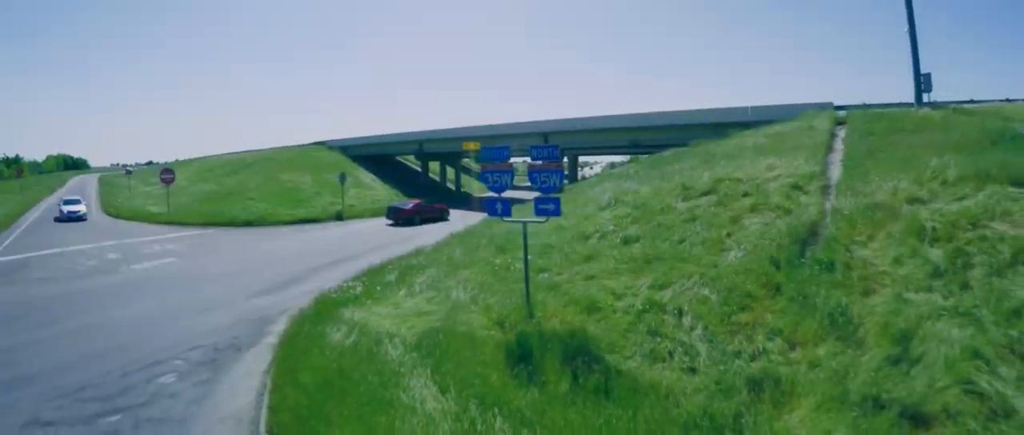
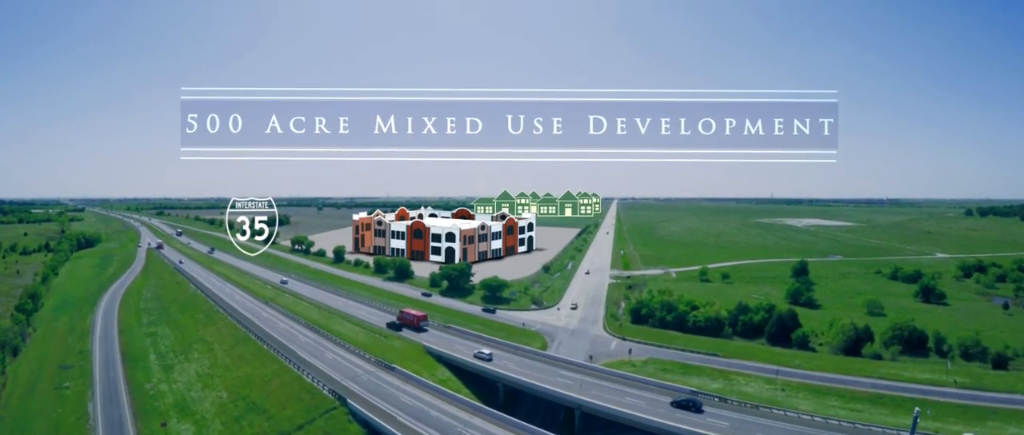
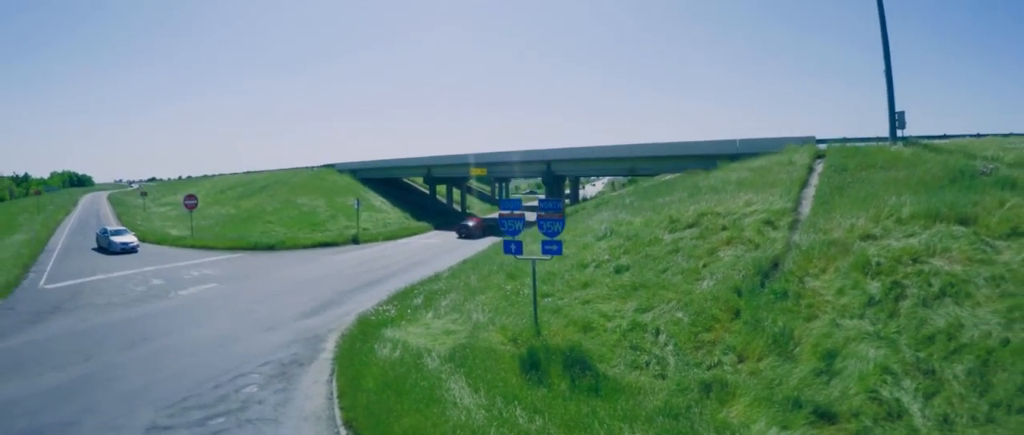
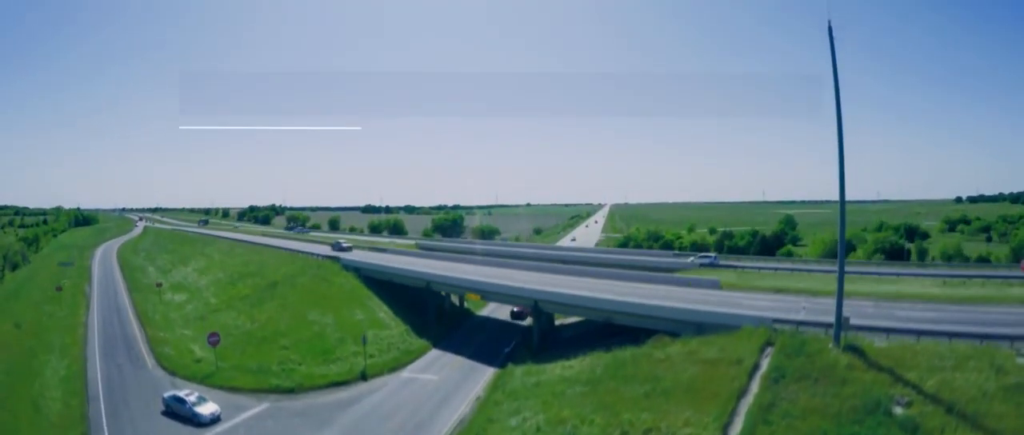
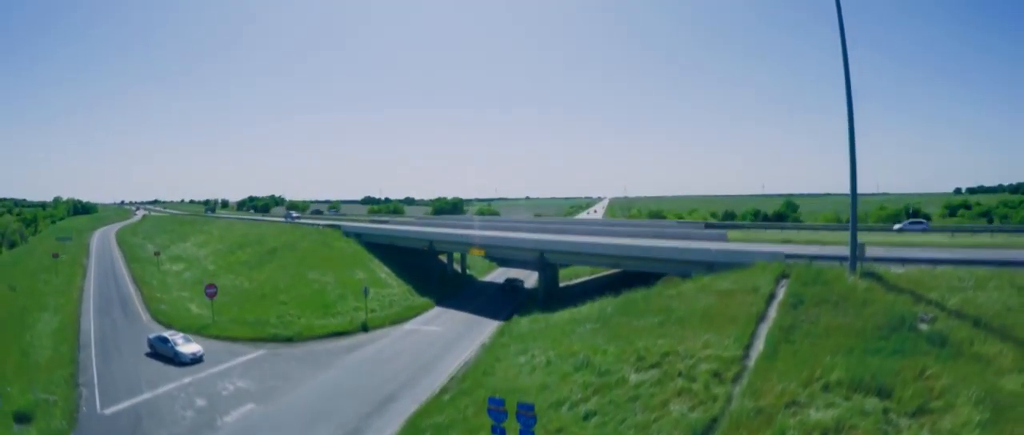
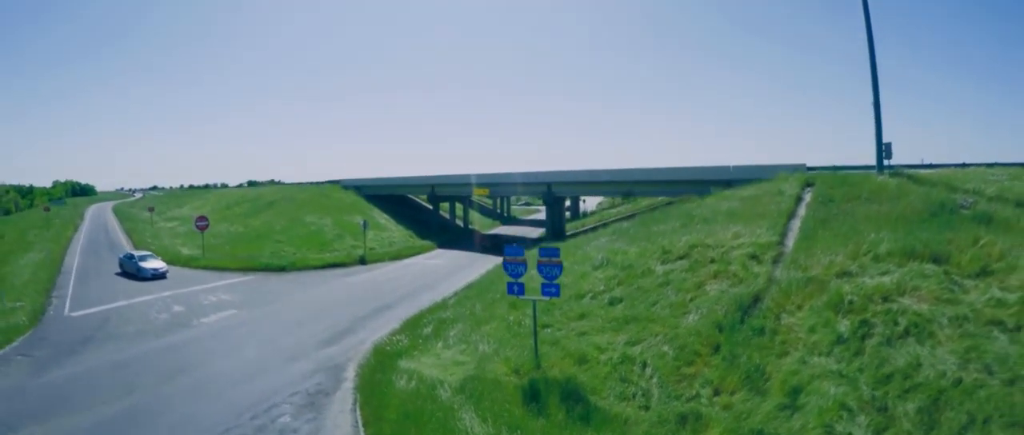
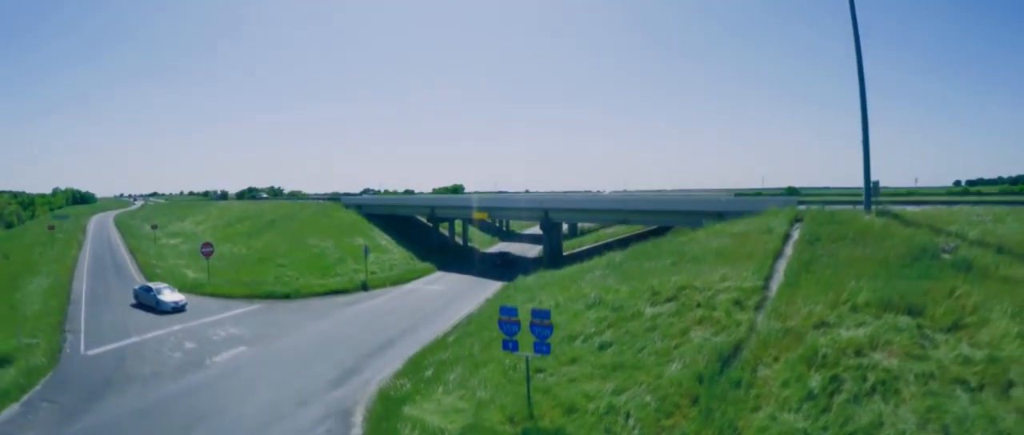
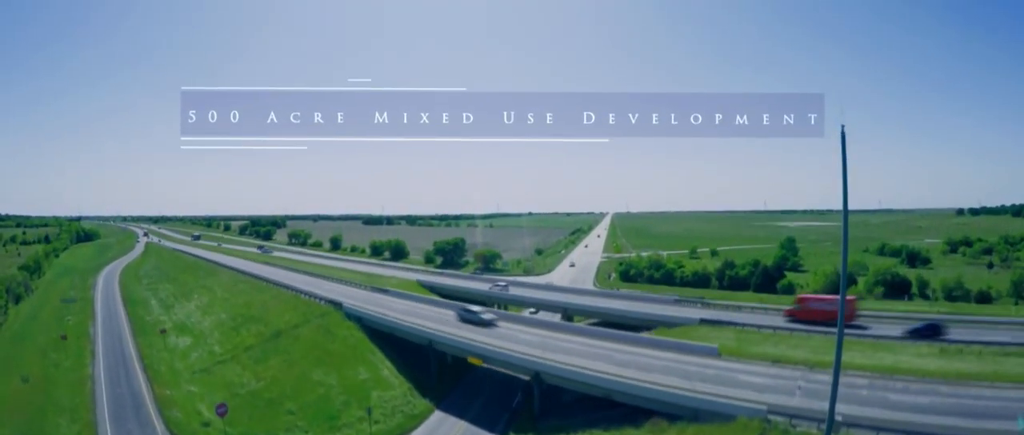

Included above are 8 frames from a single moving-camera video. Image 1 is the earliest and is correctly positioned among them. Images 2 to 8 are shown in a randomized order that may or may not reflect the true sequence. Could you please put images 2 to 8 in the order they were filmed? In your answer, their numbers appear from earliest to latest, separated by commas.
3, 6, 7, 5, 4, 8, 2
